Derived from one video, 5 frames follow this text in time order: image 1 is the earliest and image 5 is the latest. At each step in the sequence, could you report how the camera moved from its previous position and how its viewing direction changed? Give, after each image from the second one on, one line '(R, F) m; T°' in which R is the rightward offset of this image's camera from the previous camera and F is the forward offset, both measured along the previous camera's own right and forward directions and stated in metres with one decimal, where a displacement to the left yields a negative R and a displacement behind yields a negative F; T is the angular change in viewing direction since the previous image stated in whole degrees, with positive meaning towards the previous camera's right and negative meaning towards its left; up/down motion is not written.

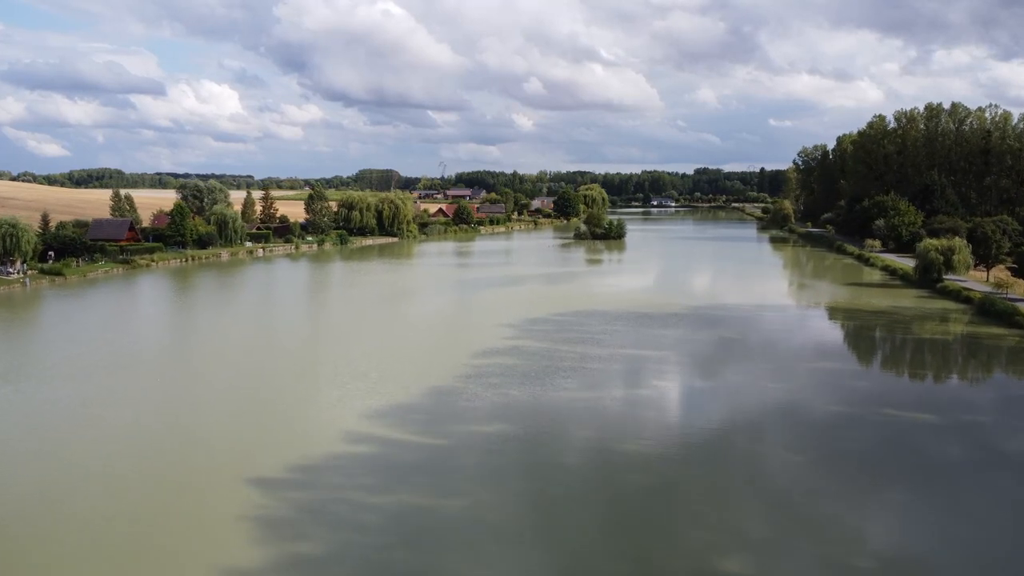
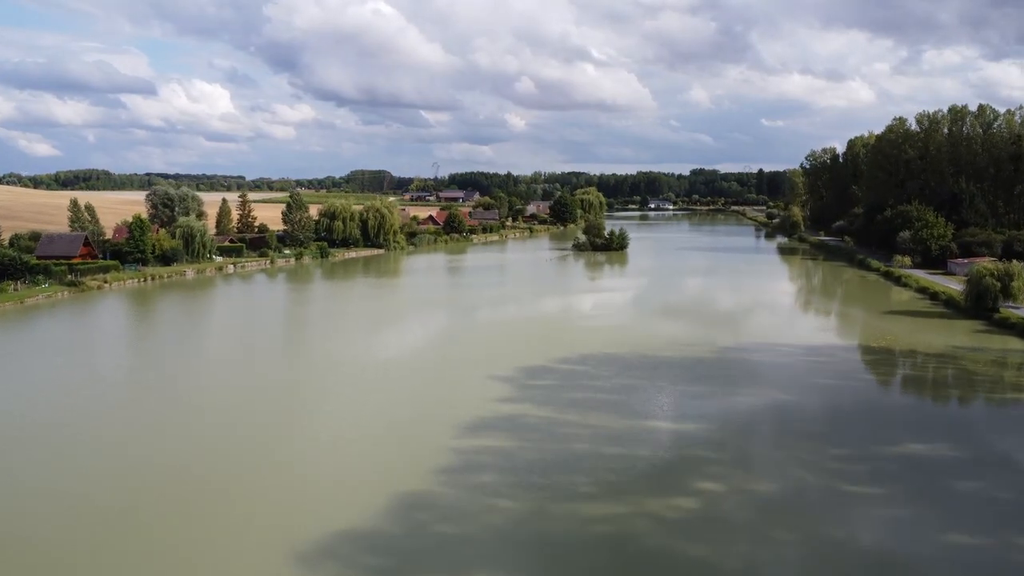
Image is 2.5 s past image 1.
(0.0, +2.3) m; +1°
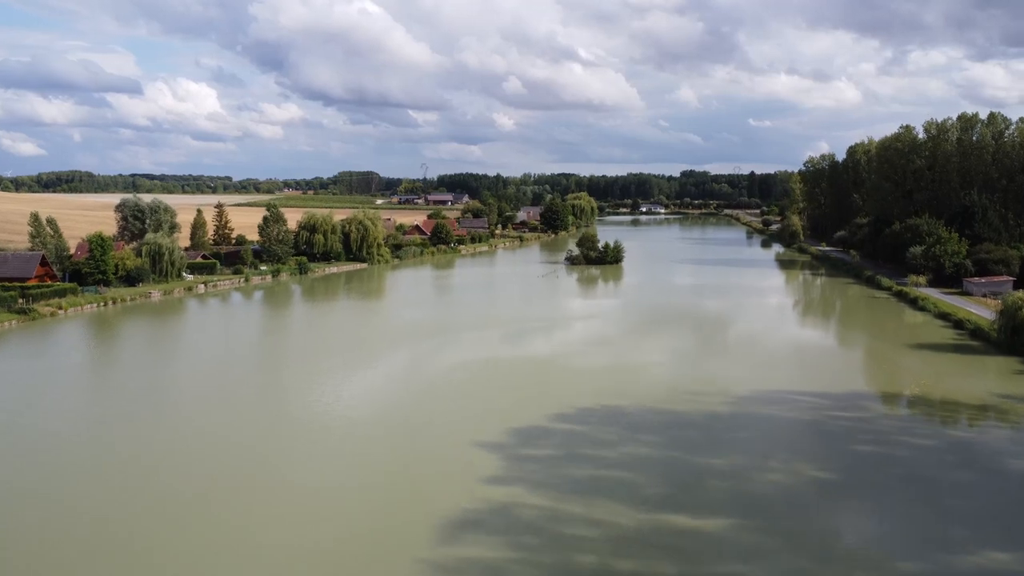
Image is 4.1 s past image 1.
(0.0, +1.5) m; +1°
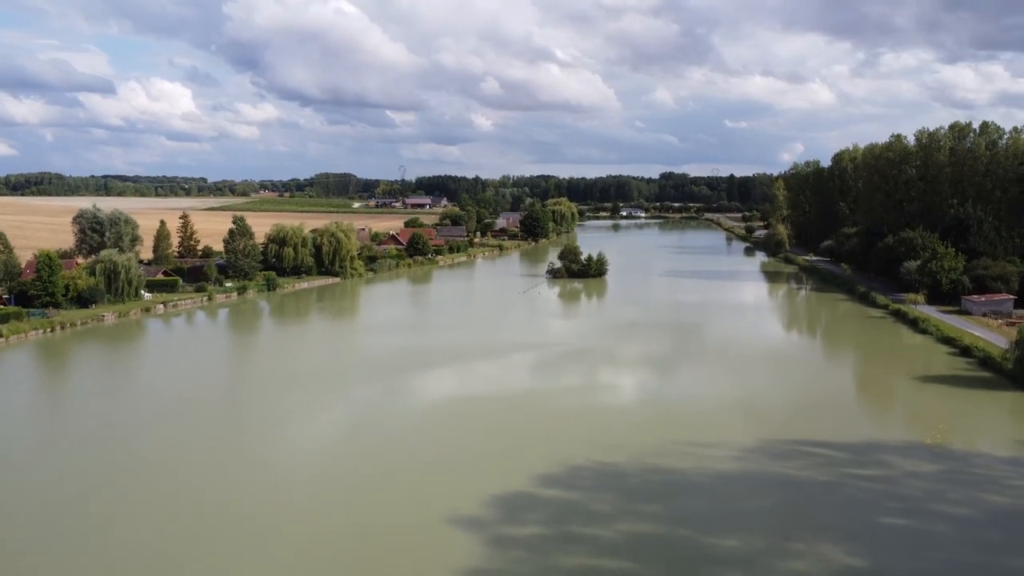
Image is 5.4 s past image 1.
(0.0, +1.2) m; +2°
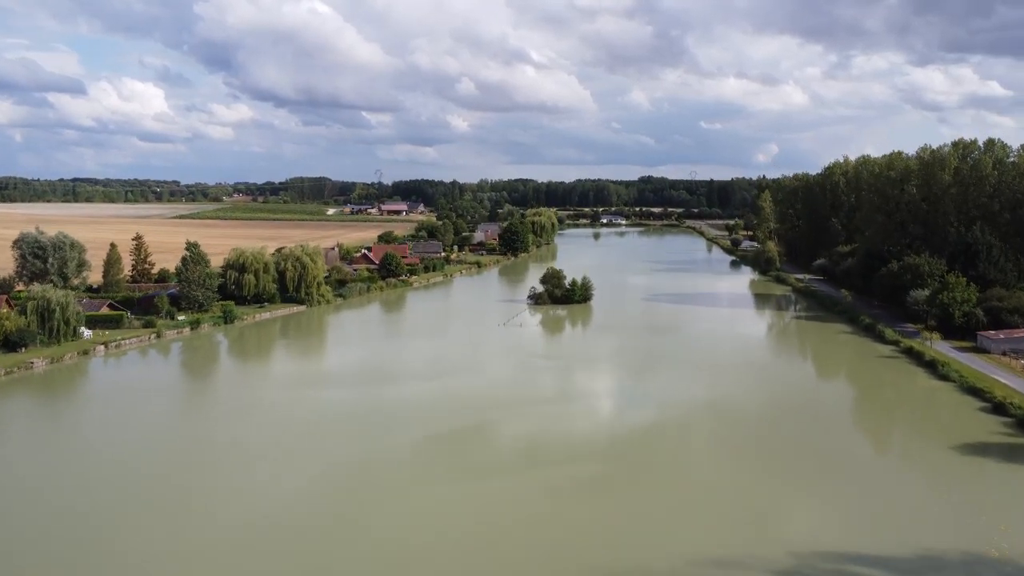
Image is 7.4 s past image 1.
(0.0, +2.0) m; +2°
